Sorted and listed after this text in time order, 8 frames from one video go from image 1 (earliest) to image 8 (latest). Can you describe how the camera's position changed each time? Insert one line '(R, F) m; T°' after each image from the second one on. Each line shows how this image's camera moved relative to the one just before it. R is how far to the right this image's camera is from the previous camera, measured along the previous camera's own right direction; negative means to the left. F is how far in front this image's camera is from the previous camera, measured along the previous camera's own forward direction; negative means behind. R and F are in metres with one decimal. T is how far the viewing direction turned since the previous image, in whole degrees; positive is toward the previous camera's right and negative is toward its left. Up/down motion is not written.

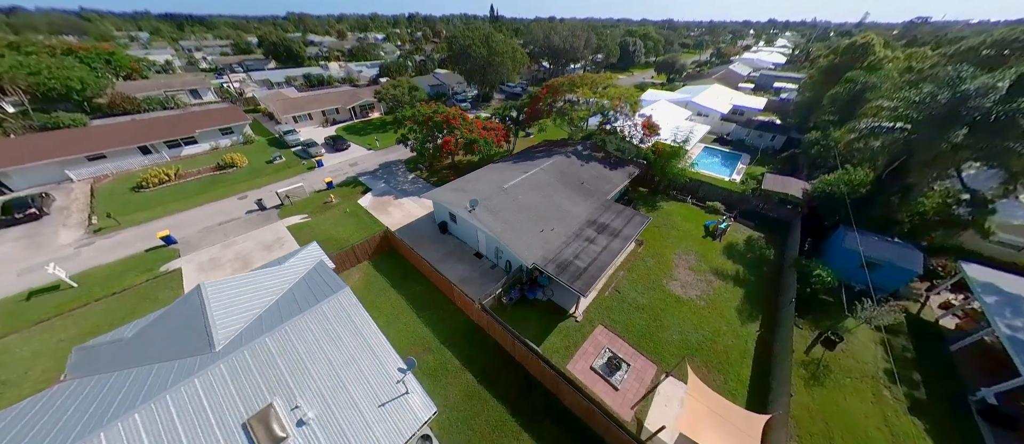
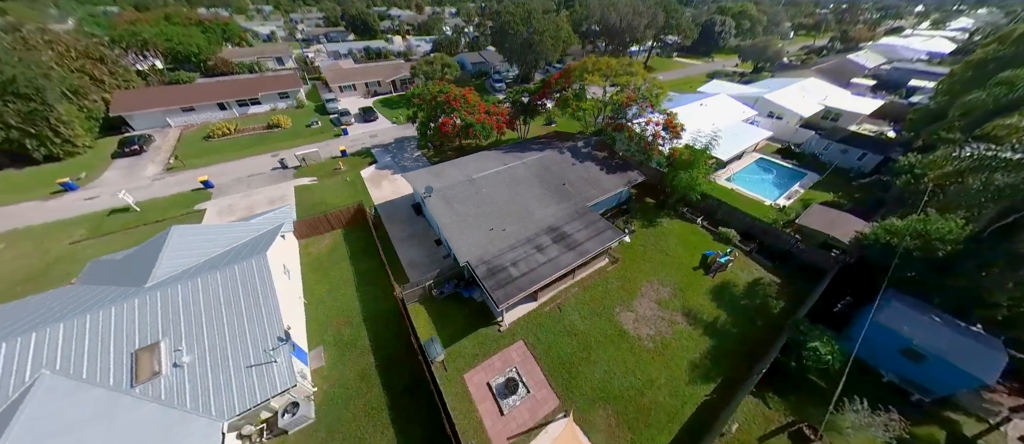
(+7.2, +1.8) m; -12°
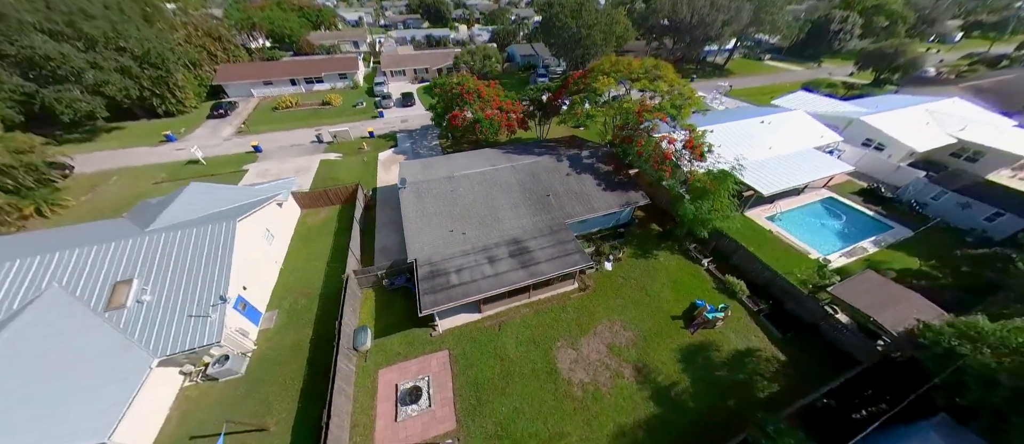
(+6.0, +1.6) m; -11°
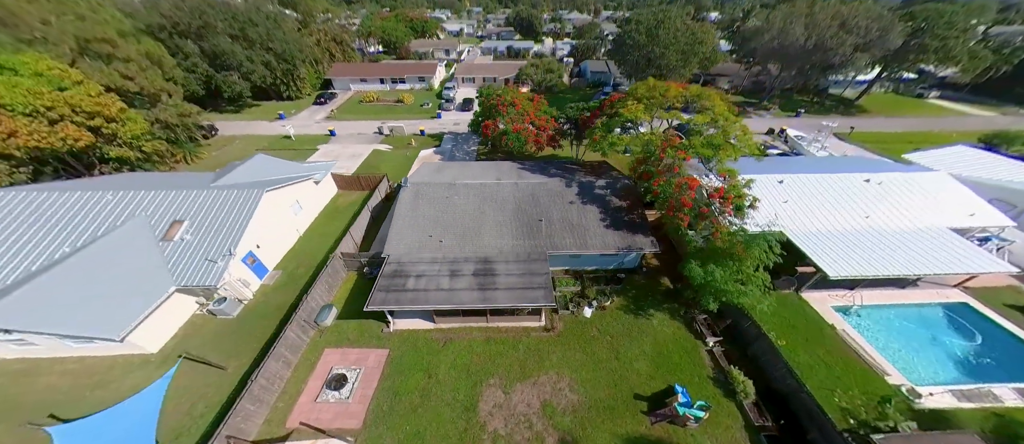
(+5.7, +1.5) m; -15°
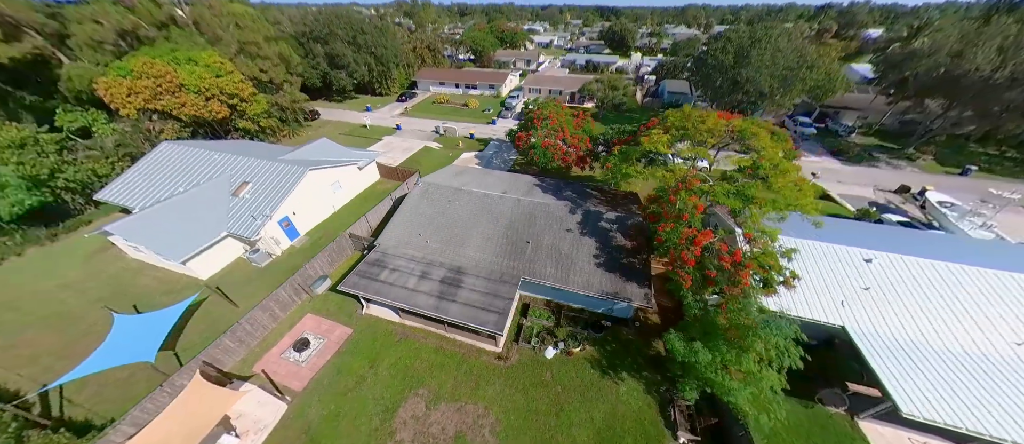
(+5.4, +1.4) m; -15°
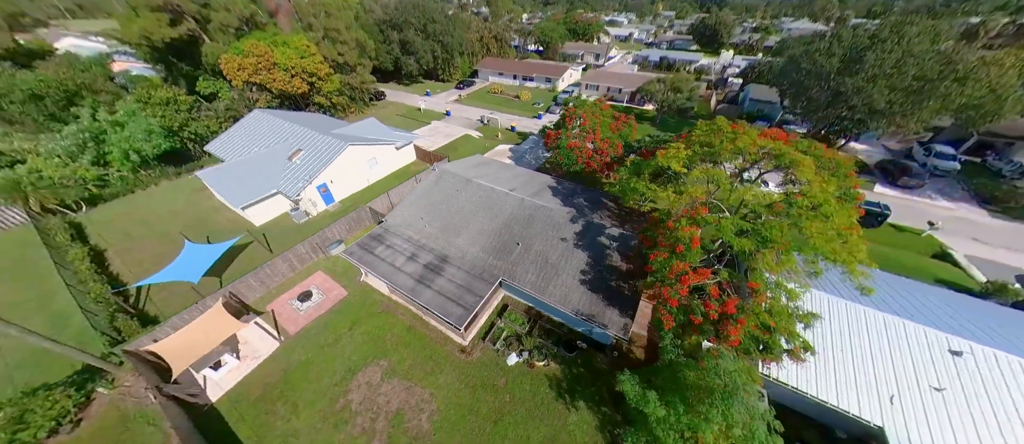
(+4.1, +0.8) m; -12°
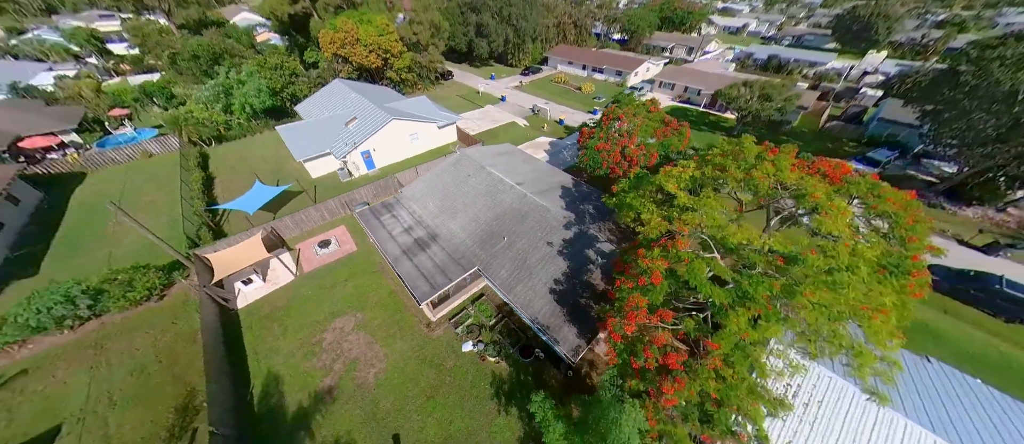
(+4.7, +0.8) m; -13°
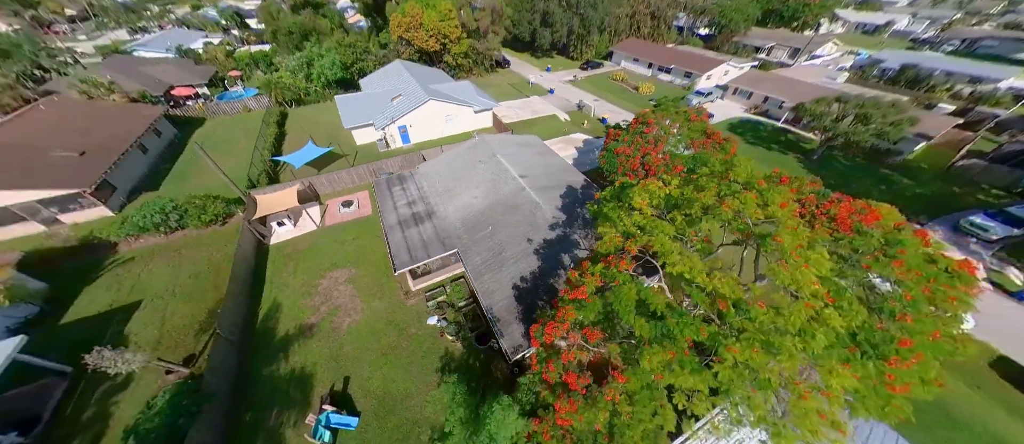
(+4.3, +0.5) m; -11°
